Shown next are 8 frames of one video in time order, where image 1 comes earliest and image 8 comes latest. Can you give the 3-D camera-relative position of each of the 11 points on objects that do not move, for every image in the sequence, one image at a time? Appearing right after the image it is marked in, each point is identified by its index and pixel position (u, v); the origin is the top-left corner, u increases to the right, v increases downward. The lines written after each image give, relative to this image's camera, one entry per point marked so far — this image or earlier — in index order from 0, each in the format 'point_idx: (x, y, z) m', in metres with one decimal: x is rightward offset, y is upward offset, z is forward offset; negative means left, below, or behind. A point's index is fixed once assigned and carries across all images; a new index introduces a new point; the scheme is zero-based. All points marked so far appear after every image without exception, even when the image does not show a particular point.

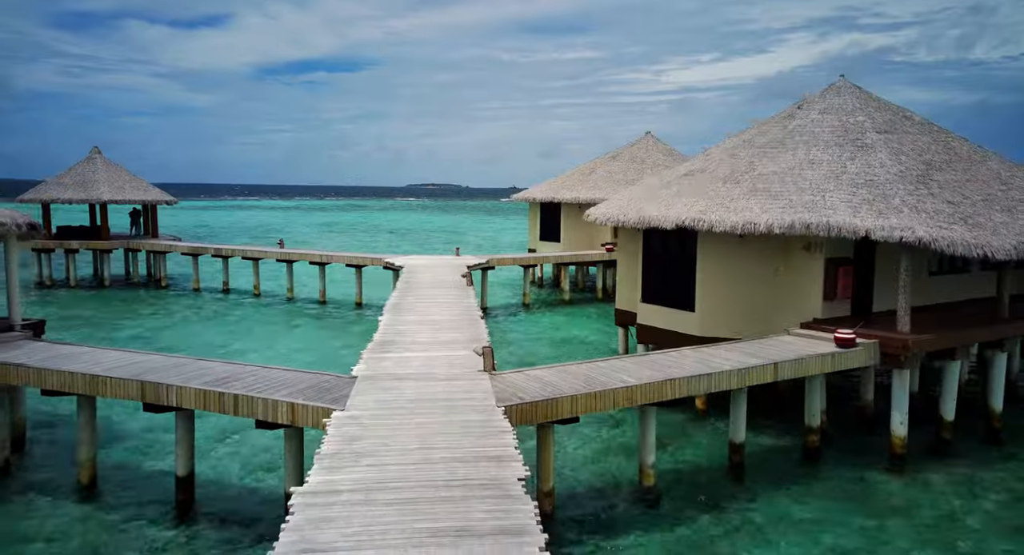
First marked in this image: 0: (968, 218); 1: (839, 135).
0: (+6.1, +0.8, +9.2) m
1: (+5.2, +2.3, +11.0) m
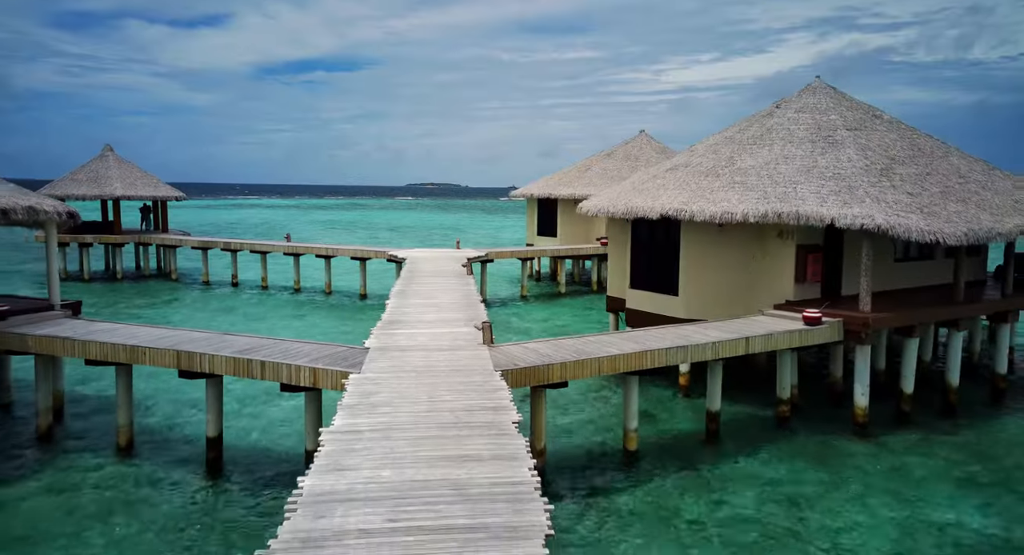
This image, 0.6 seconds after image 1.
0: (+6.1, +1.0, +10.1) m
1: (+5.2, +2.5, +11.9) m
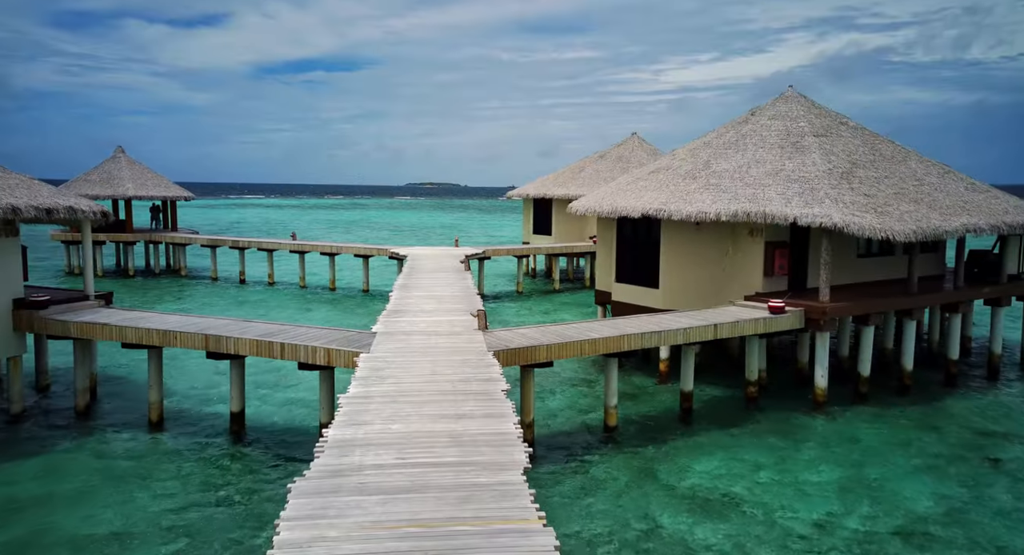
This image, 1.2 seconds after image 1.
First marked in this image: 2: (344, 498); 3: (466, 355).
0: (+6.0, +1.1, +11.2) m
1: (+5.1, +2.6, +12.9) m
2: (-1.1, -1.4, +4.5) m
3: (-0.6, -0.9, +8.3) m
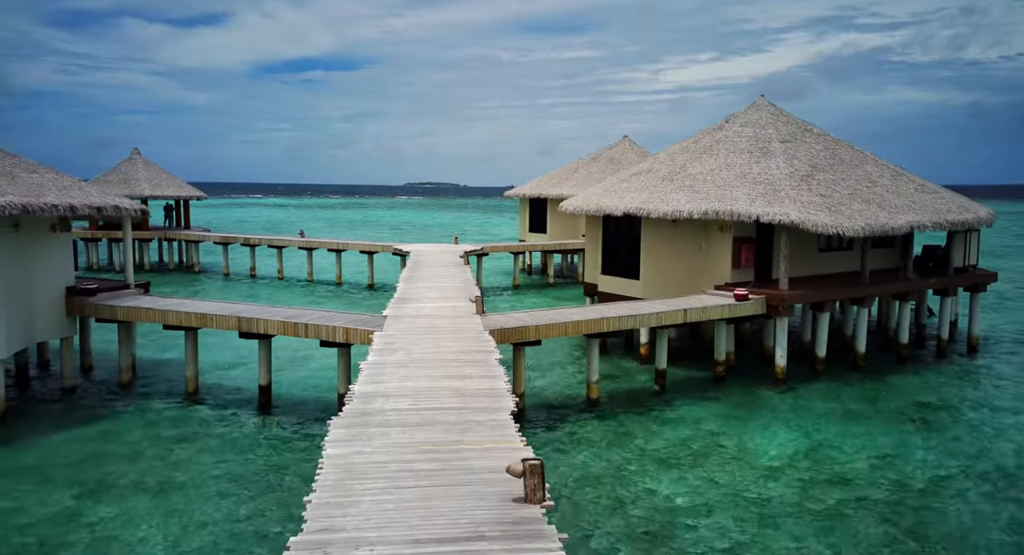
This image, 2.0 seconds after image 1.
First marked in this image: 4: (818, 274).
0: (+5.9, +1.3, +12.5) m
1: (+5.0, +2.8, +14.3) m
2: (-1.2, -1.3, +5.9) m
3: (-0.7, -0.8, +9.7) m
4: (+6.0, +0.1, +13.4) m
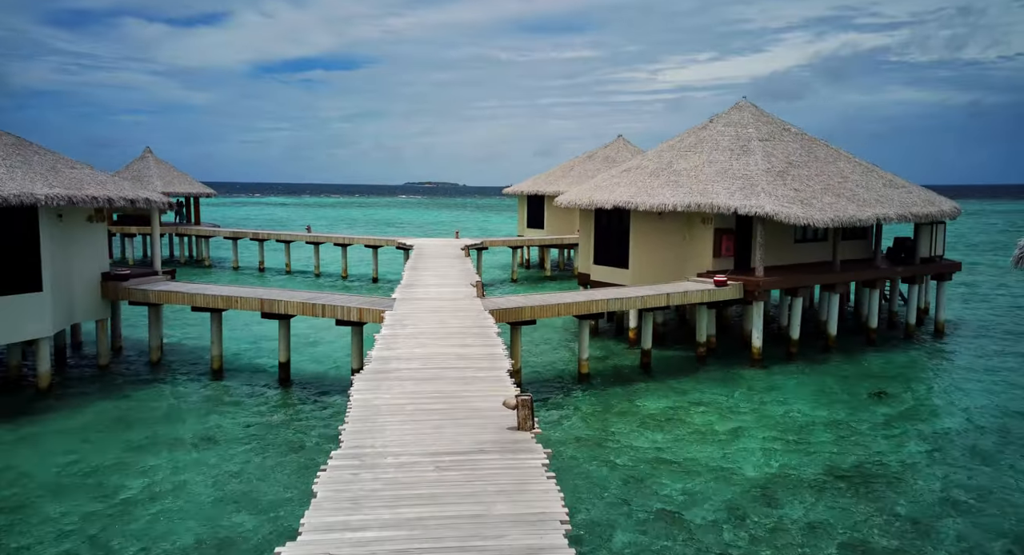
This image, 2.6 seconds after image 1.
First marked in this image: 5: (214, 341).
0: (+5.8, +1.5, +13.6) m
1: (+4.9, +3.0, +15.3) m
2: (-1.2, -1.1, +6.9) m
3: (-0.7, -0.5, +10.8) m
4: (+5.9, +0.3, +14.5) m
5: (-5.4, -1.2, +12.4) m
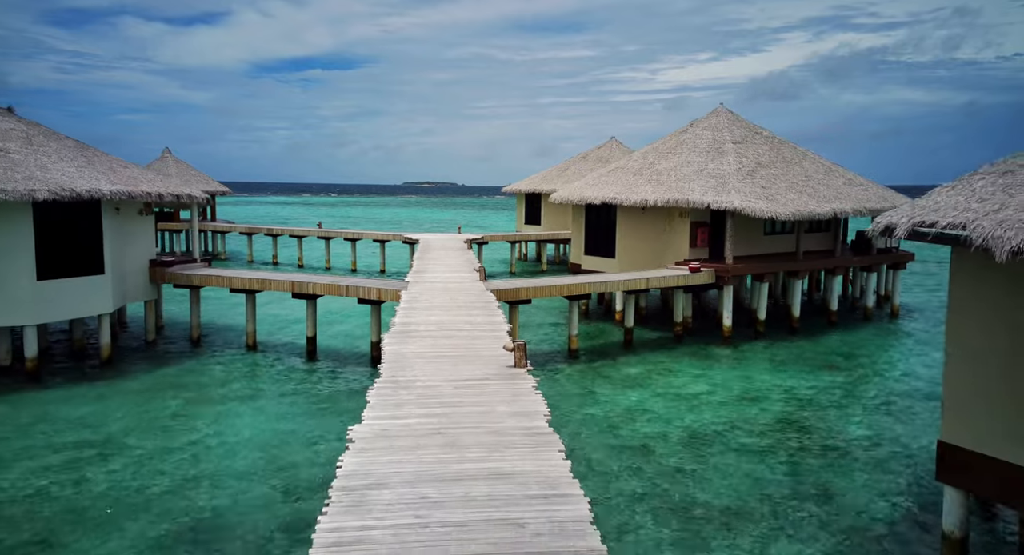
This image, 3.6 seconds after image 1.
0: (+5.8, +1.8, +15.3) m
1: (+4.9, +3.3, +17.1) m
2: (-1.3, -0.8, +8.7) m
3: (-0.7, -0.3, +12.5) m
4: (+5.9, +0.6, +16.2) m
5: (-5.4, -0.9, +14.2) m
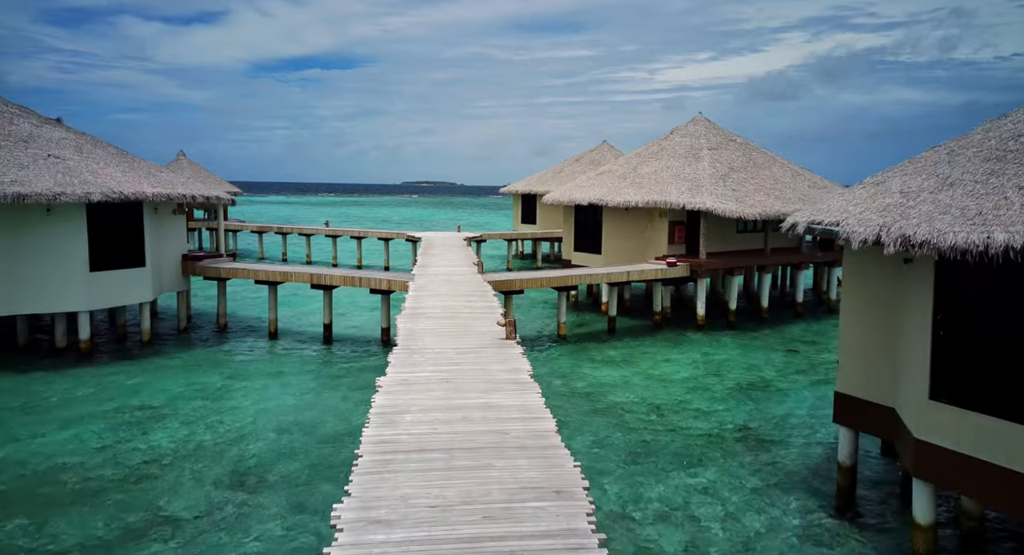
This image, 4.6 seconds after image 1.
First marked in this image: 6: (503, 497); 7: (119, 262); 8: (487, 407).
0: (+5.7, +1.9, +17.0) m
1: (+4.8, +3.5, +18.7) m
2: (-1.4, -0.6, +10.3) m
3: (-0.8, -0.1, +14.1) m
4: (+5.7, +0.8, +17.9) m
5: (-5.6, -0.7, +15.8) m
6: (-0.1, -1.4, +4.4) m
7: (-8.0, +0.3, +13.9) m
8: (-0.2, -1.2, +6.2) m
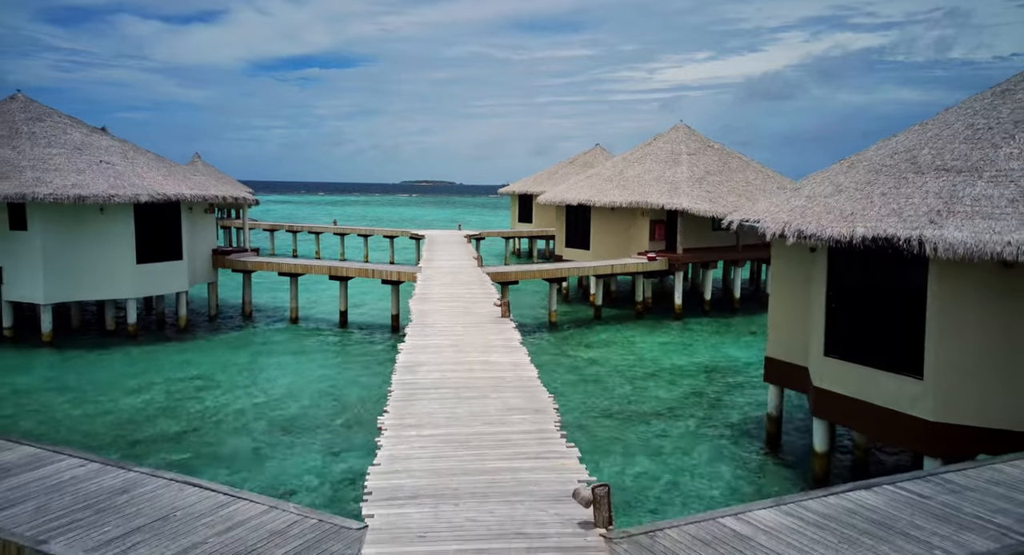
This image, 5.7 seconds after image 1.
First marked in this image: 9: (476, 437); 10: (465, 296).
0: (+5.5, +2.1, +18.8) m
1: (+4.7, +3.6, +20.6) m
2: (-1.5, -0.4, +12.2) m
3: (-0.9, +0.1, +16.0) m
4: (+5.6, +0.9, +19.7) m
5: (-5.7, -0.5, +17.6) m
6: (-0.1, -1.2, +6.2) m
7: (-8.1, +0.5, +15.7) m
8: (-0.3, -1.0, +8.0) m
9: (-0.3, -1.3, +5.6) m
10: (-0.9, -0.4, +12.8) m
